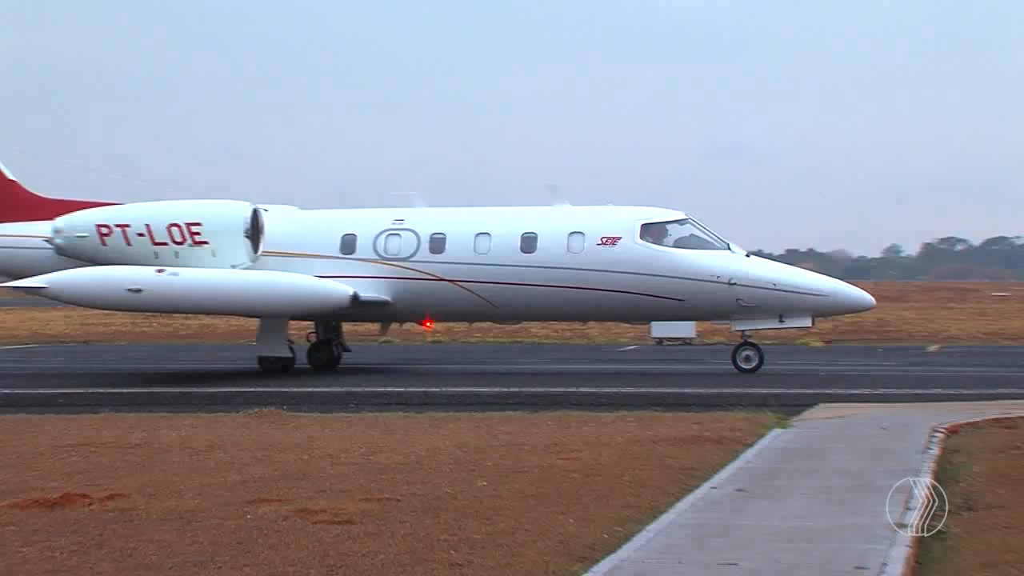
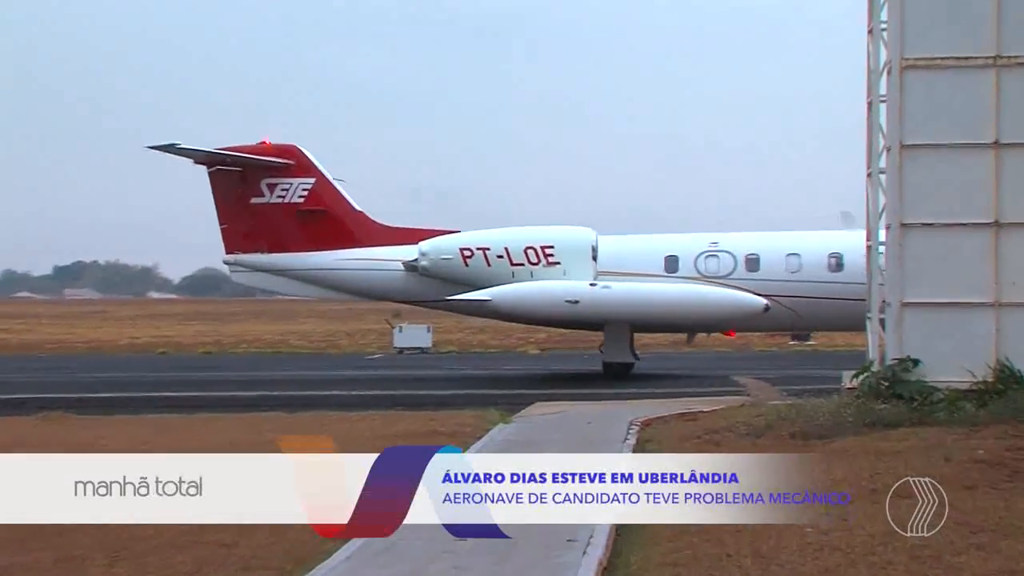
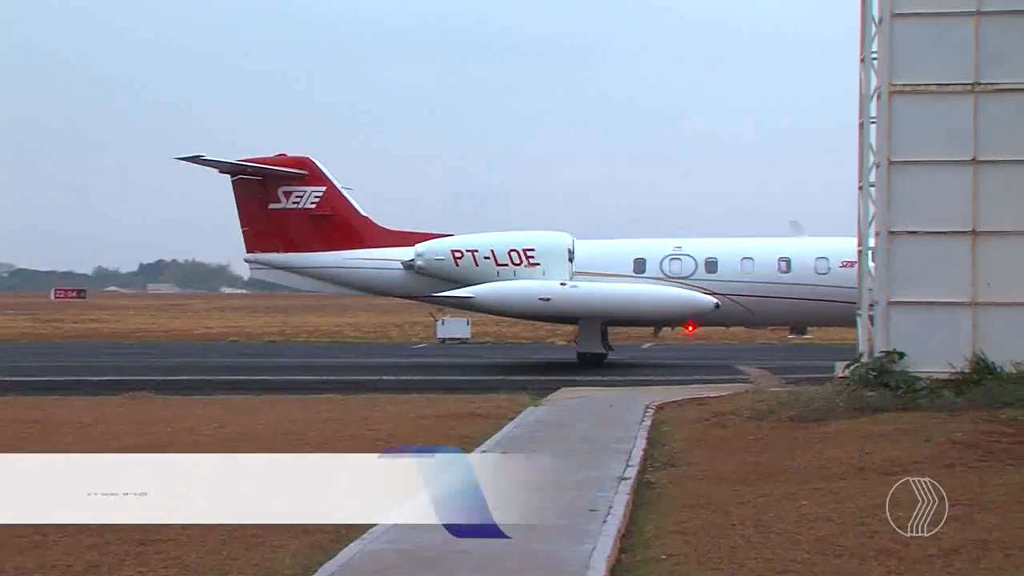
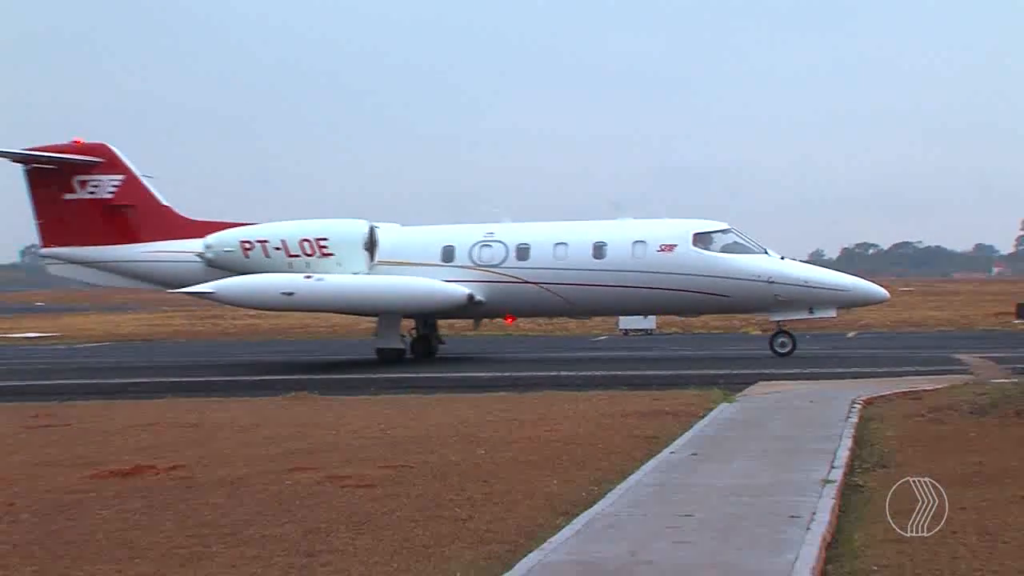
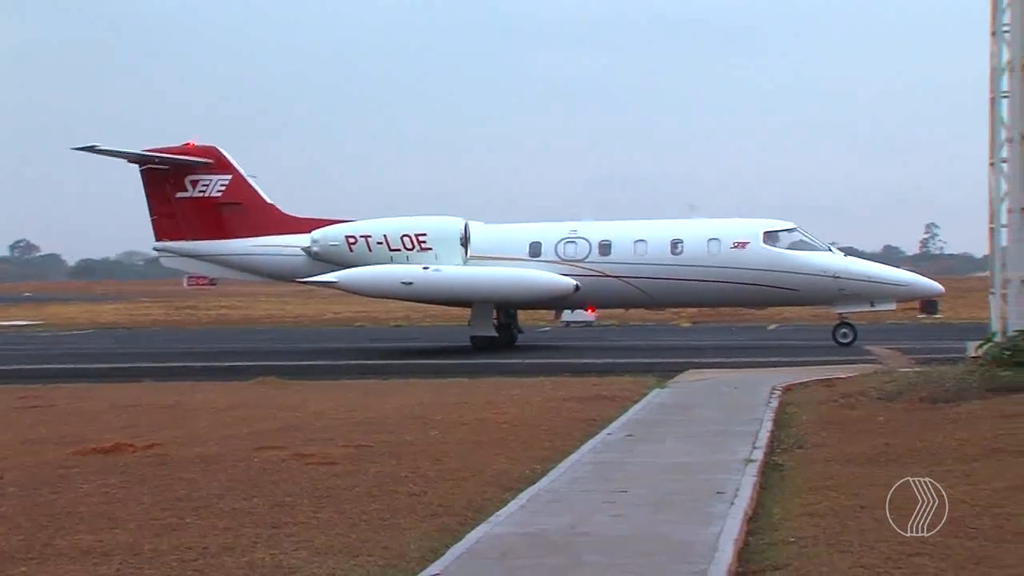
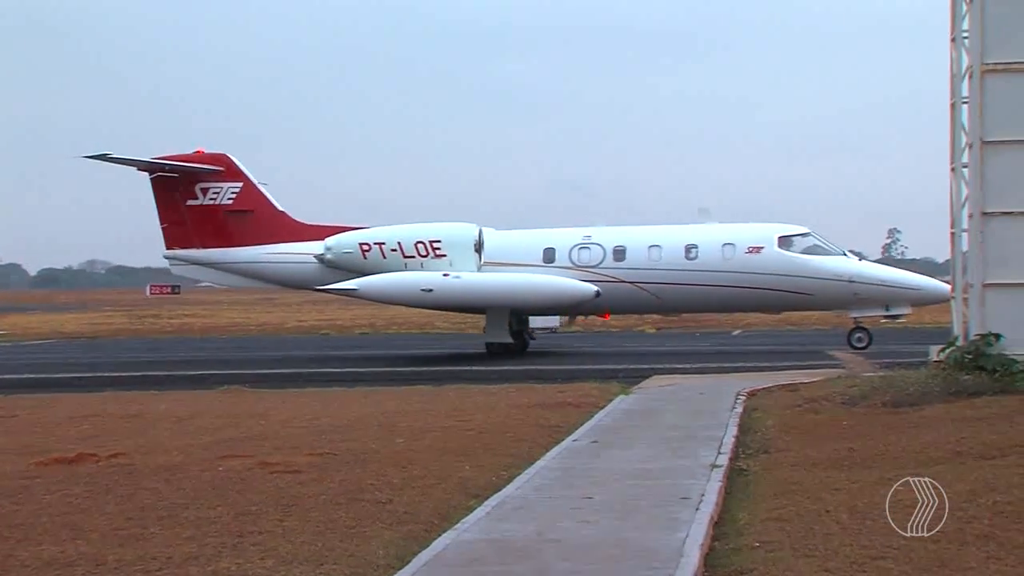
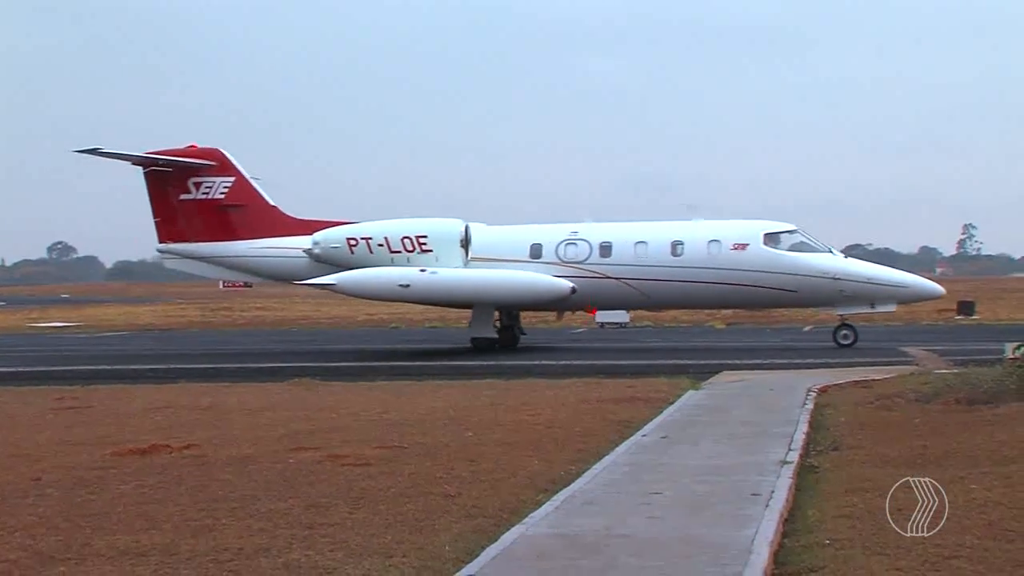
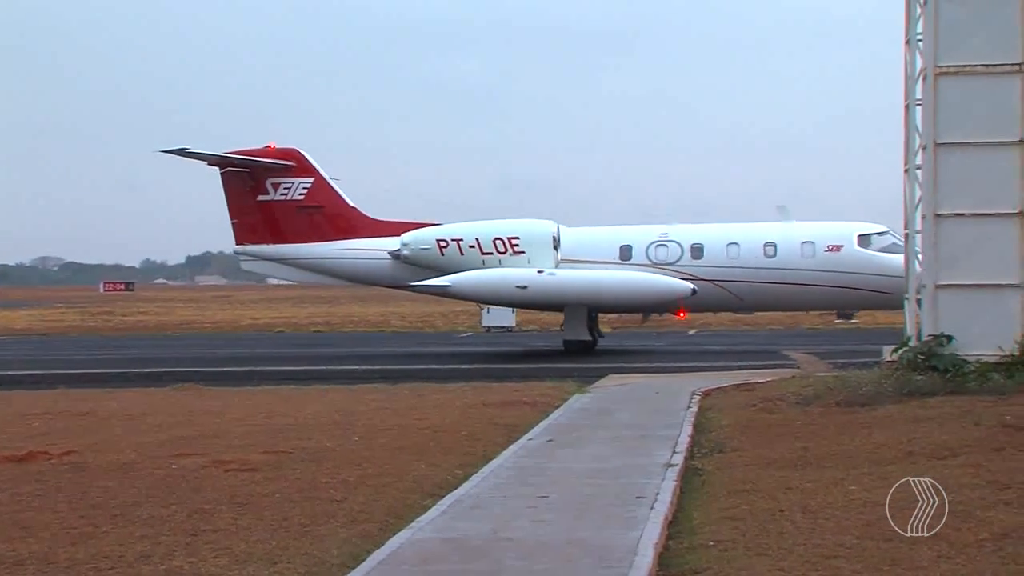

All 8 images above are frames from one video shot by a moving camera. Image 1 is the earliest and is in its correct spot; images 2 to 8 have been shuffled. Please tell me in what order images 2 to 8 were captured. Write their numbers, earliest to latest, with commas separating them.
4, 7, 5, 6, 8, 3, 2
